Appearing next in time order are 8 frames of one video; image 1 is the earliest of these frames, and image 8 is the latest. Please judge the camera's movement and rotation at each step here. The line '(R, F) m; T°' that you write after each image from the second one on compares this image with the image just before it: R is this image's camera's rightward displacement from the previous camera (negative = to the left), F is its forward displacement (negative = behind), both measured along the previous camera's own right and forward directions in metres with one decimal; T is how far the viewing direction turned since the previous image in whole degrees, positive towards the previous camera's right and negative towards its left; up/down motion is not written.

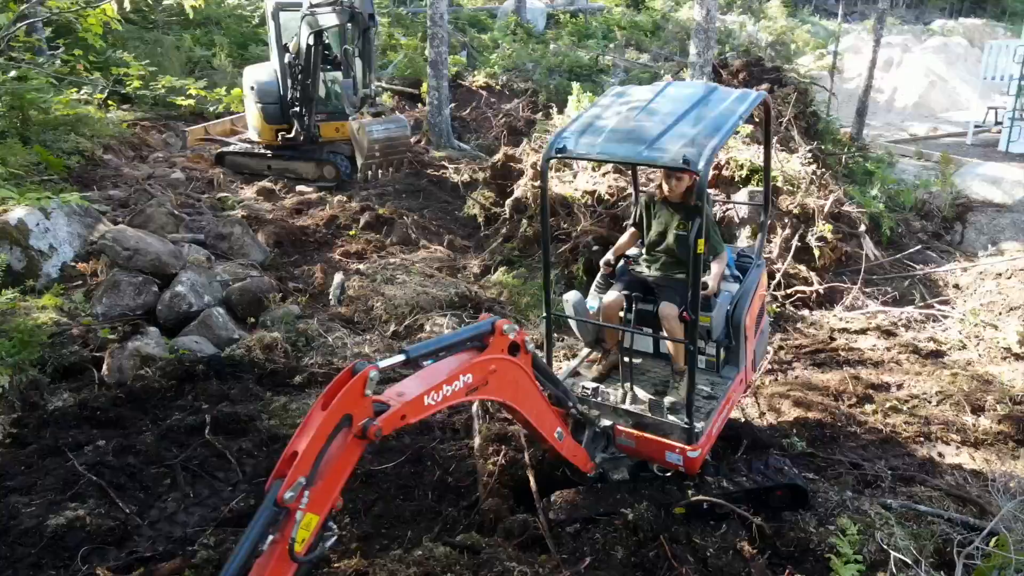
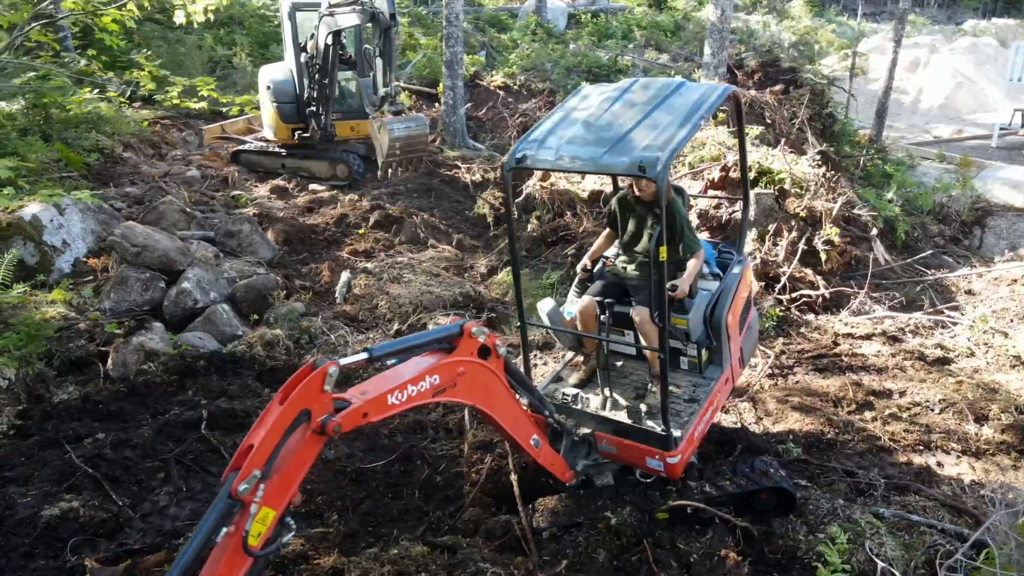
(+0.2, 0.0) m; -2°
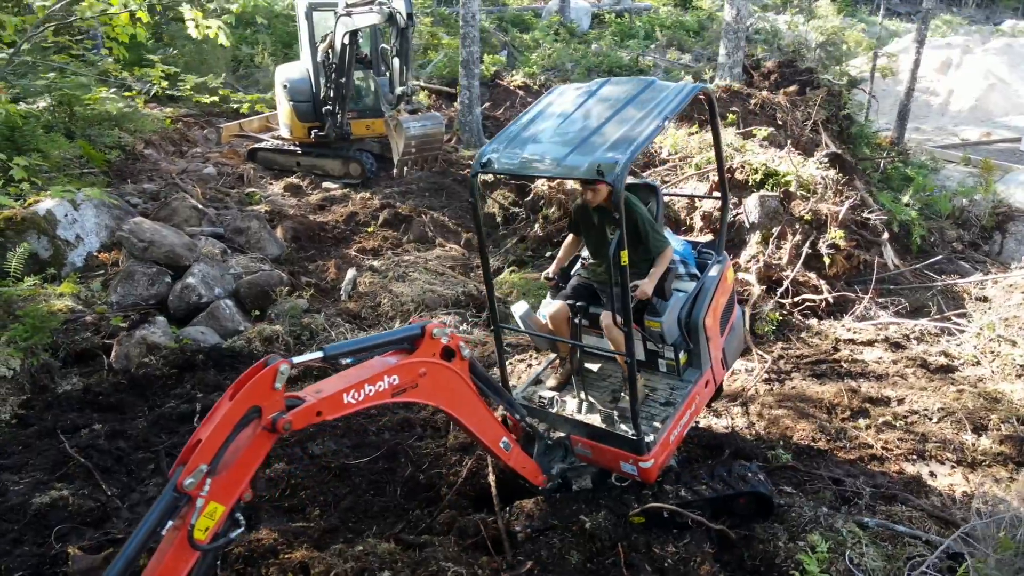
(+0.3, 0.0) m; -2°
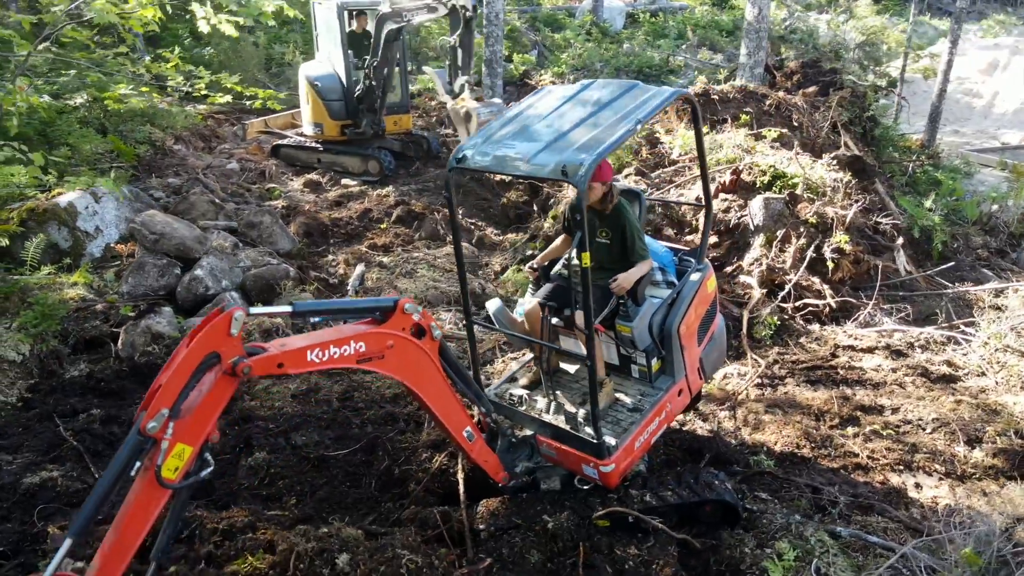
(+0.4, 0.0) m; -3°
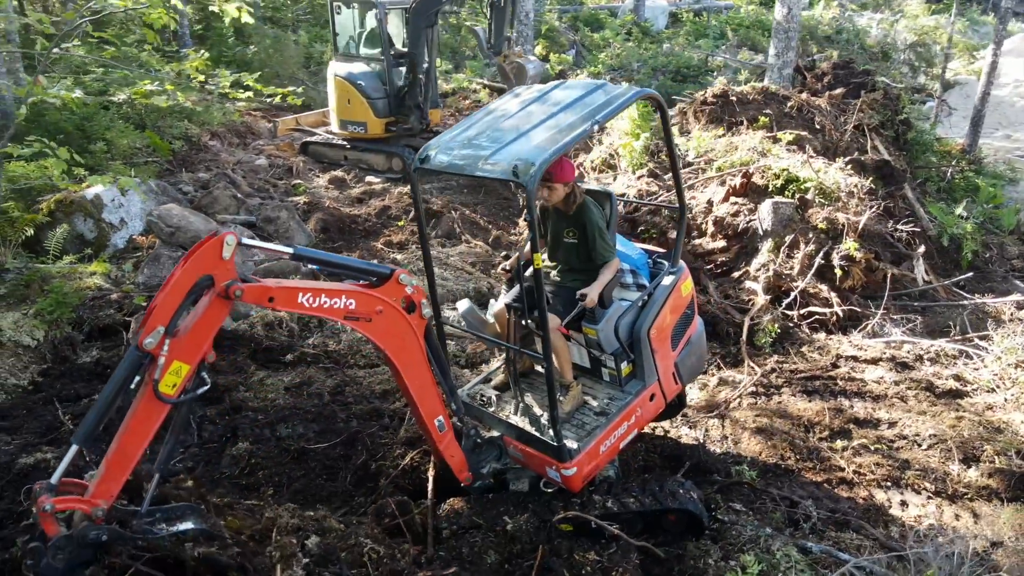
(+0.4, 0.0) m; -4°
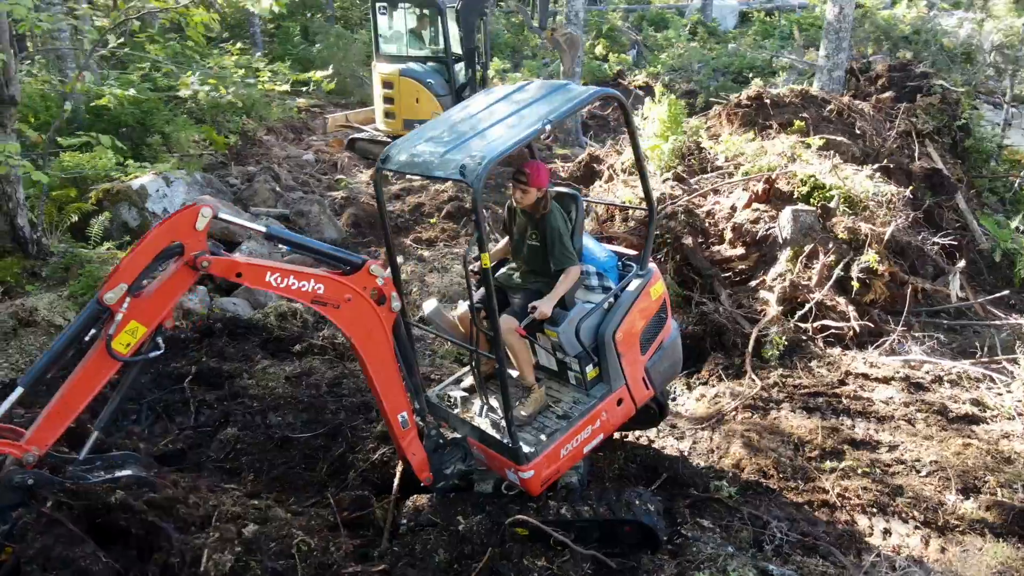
(+0.6, 0.0) m; -6°
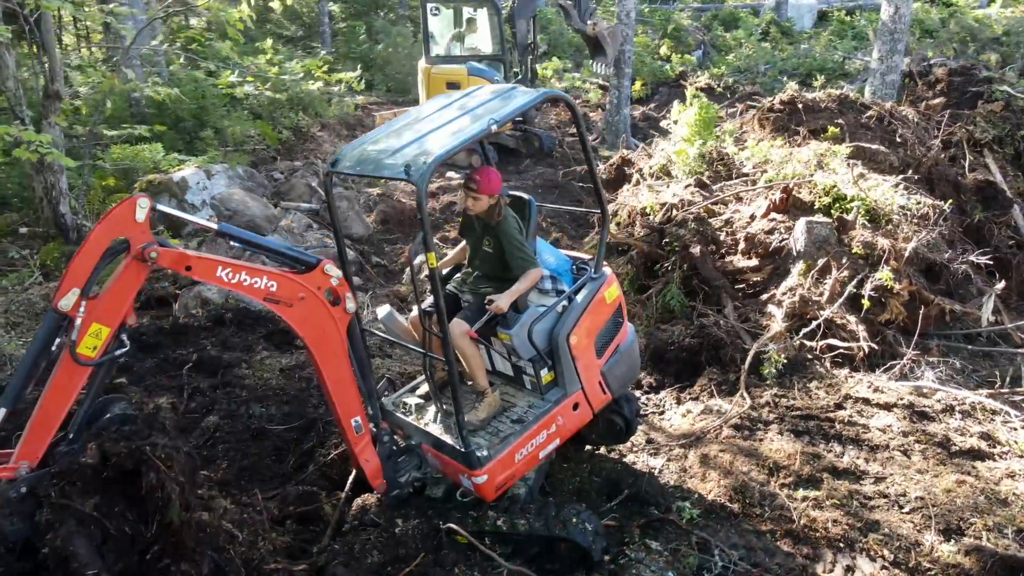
(+0.7, +0.1) m; -6°
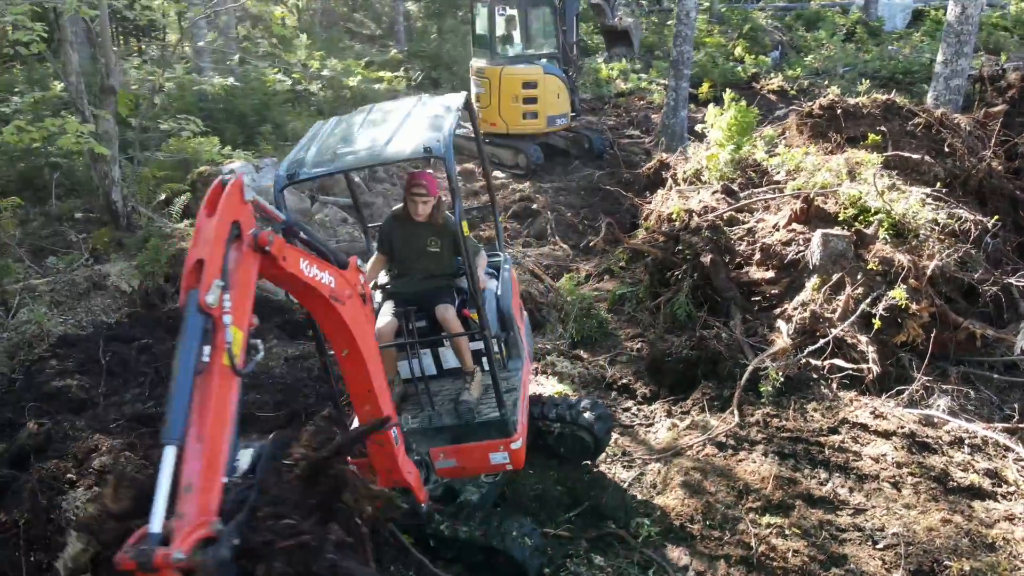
(+0.7, +0.1) m; -7°
